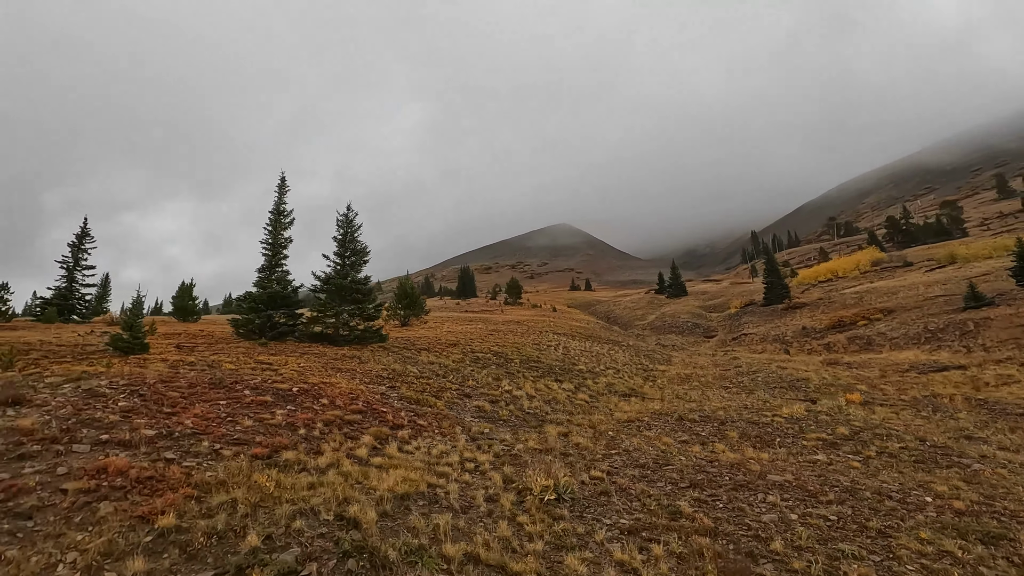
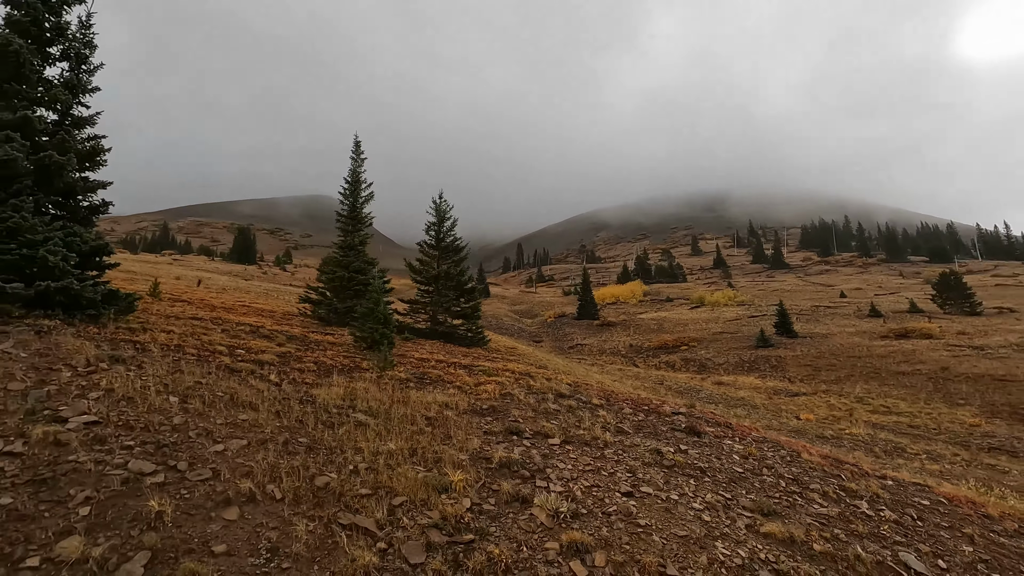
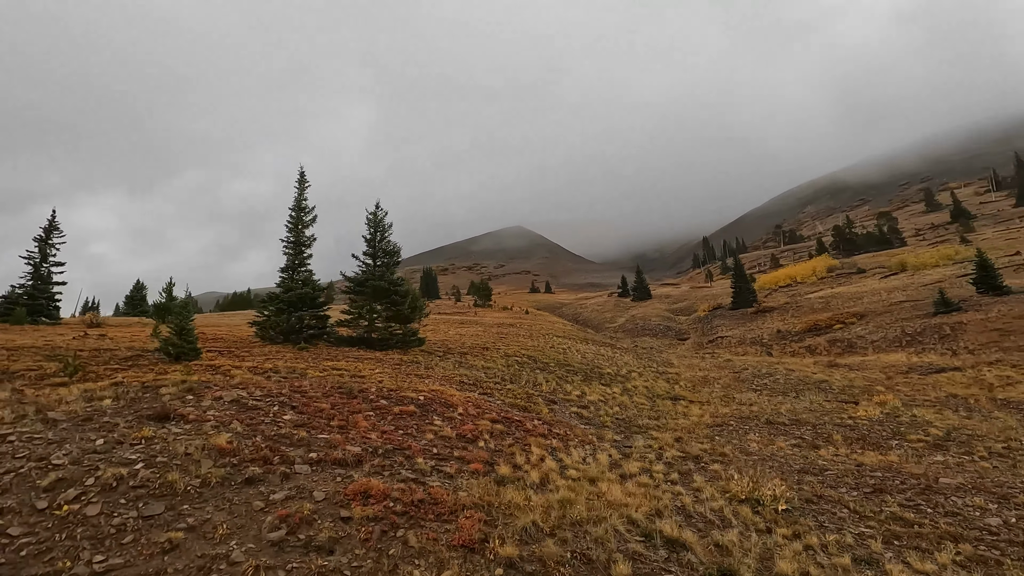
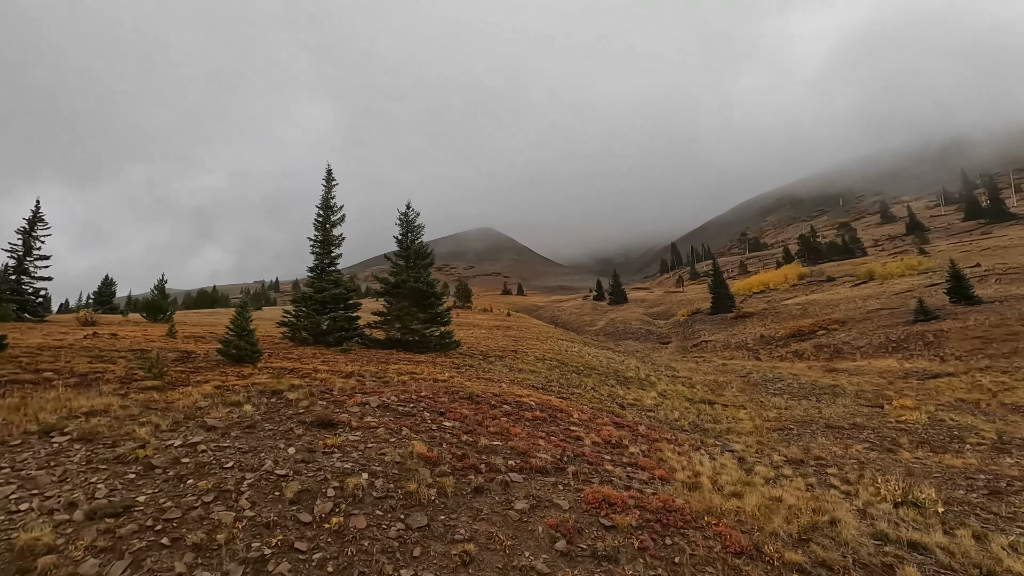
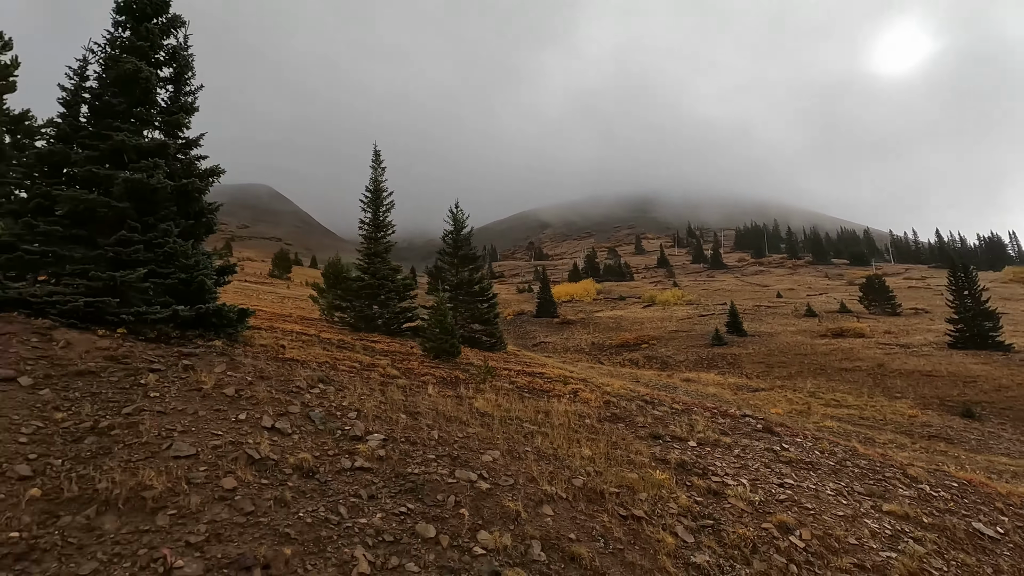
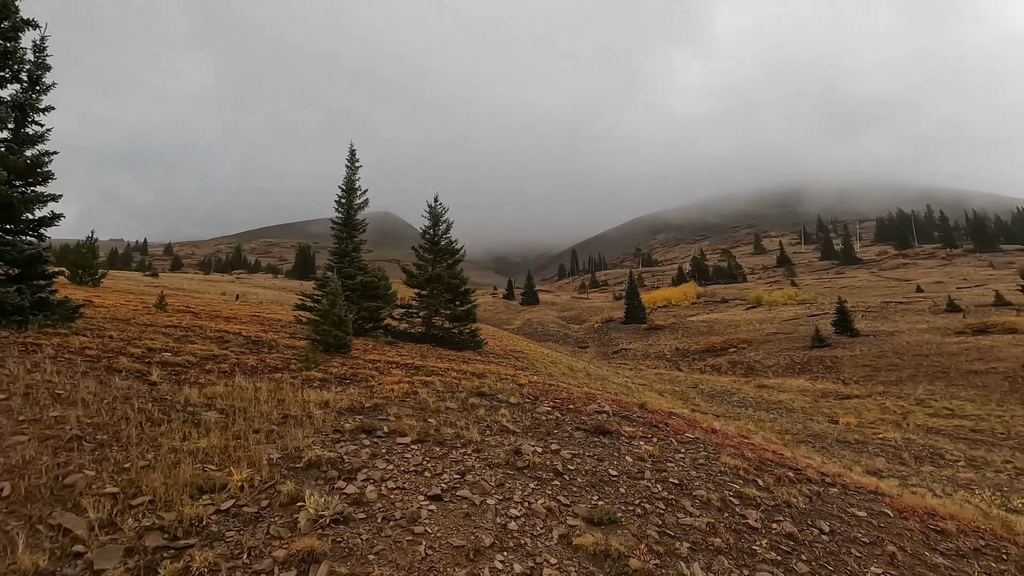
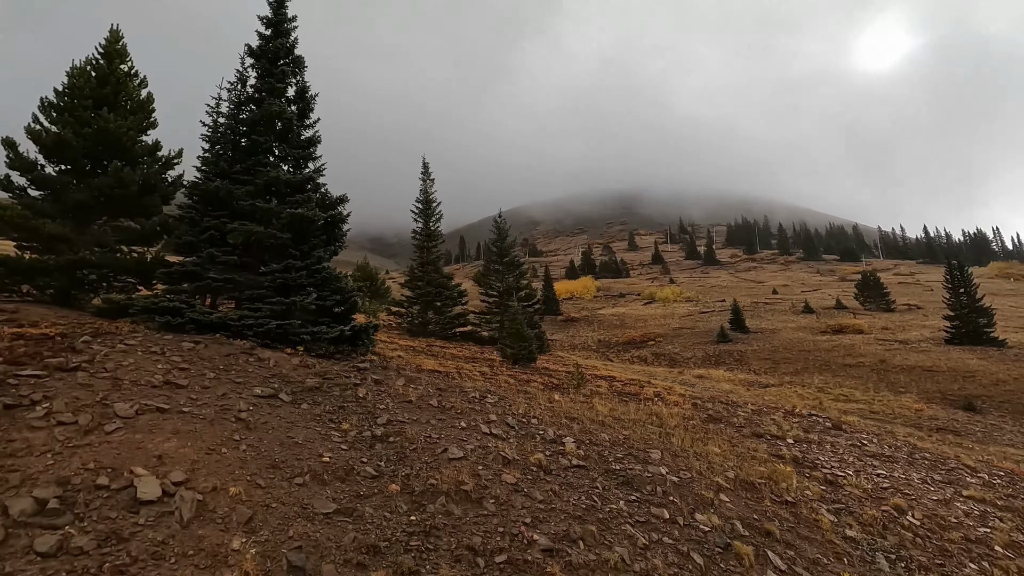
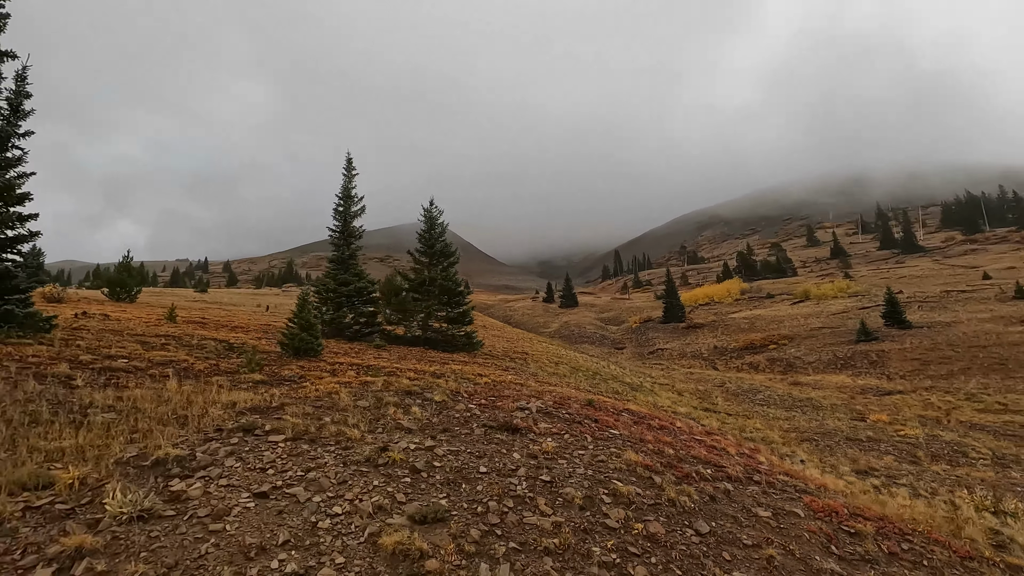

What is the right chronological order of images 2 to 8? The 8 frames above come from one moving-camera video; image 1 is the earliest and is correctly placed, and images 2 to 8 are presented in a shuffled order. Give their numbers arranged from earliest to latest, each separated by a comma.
3, 4, 8, 6, 2, 5, 7
